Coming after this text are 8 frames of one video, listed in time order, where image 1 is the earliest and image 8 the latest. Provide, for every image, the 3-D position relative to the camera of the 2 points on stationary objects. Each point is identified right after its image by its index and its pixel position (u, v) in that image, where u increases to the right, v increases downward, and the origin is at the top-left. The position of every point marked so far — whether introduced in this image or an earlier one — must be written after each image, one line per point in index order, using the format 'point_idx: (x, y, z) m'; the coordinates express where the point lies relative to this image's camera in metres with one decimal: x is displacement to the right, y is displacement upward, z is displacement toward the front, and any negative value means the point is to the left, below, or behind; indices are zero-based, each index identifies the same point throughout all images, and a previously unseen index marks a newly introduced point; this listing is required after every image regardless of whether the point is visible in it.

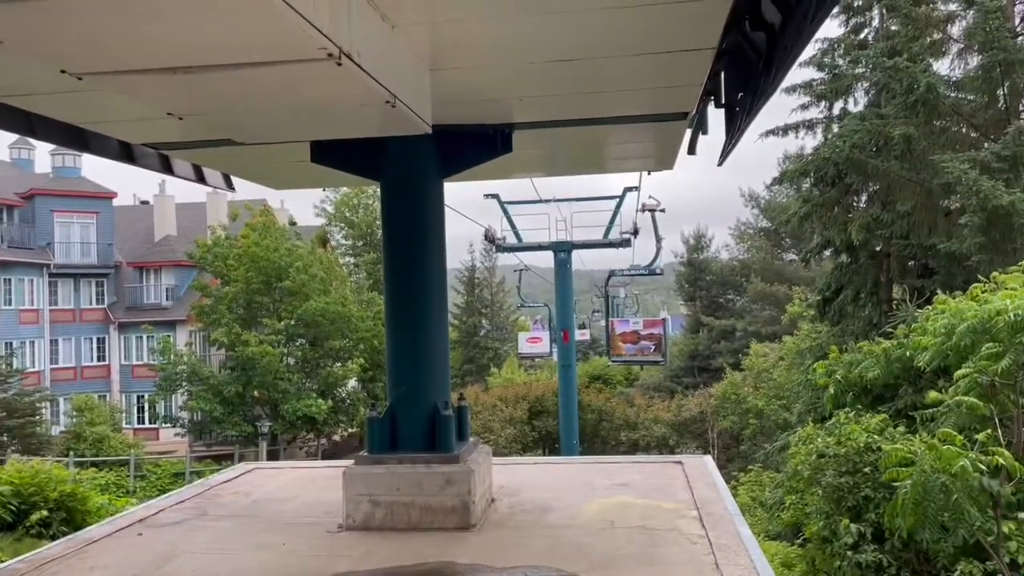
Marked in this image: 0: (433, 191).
0: (-0.5, +0.6, +5.1) m
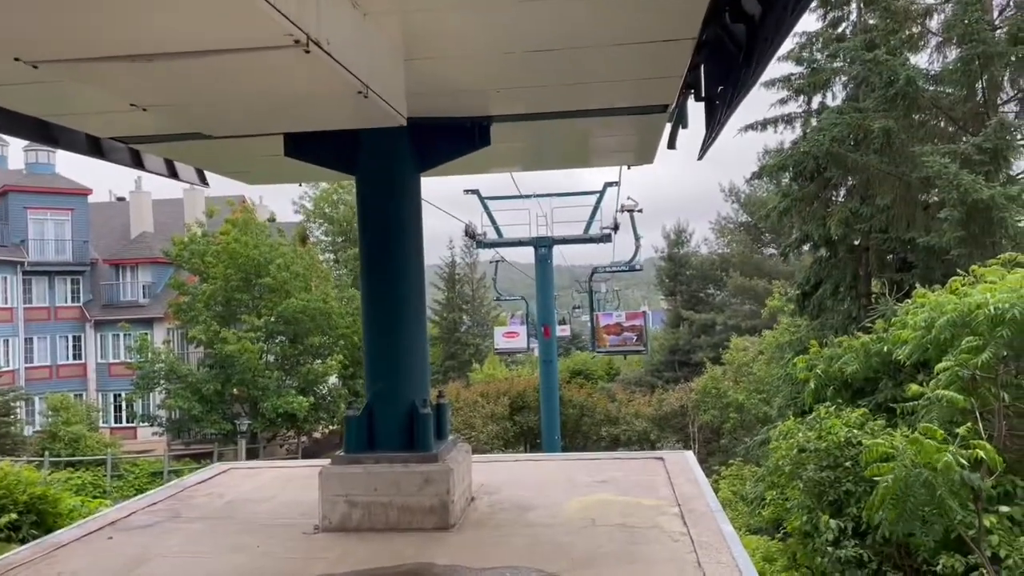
0: (-0.6, +0.6, +5.0) m
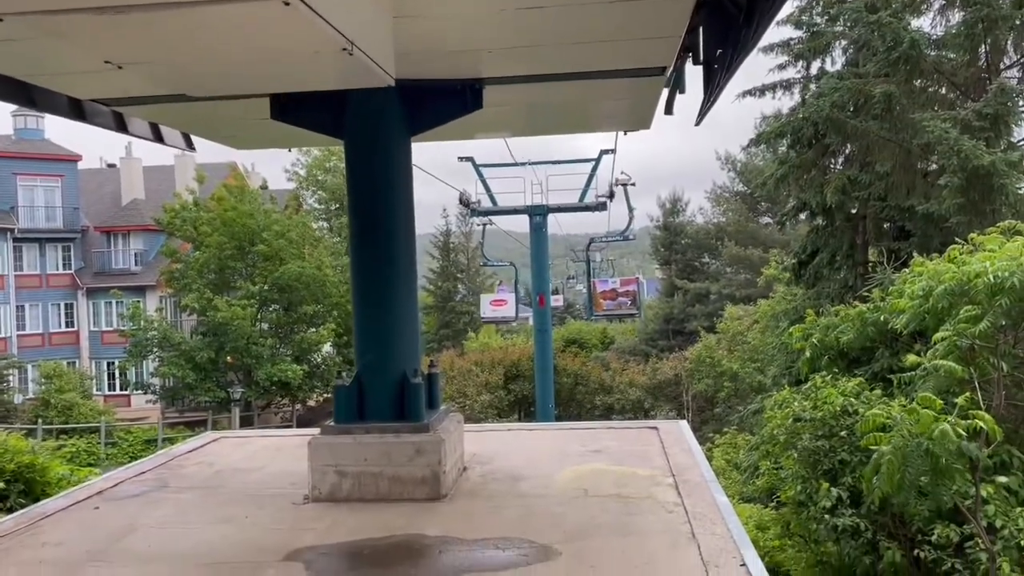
0: (-0.7, +0.8, +4.9) m
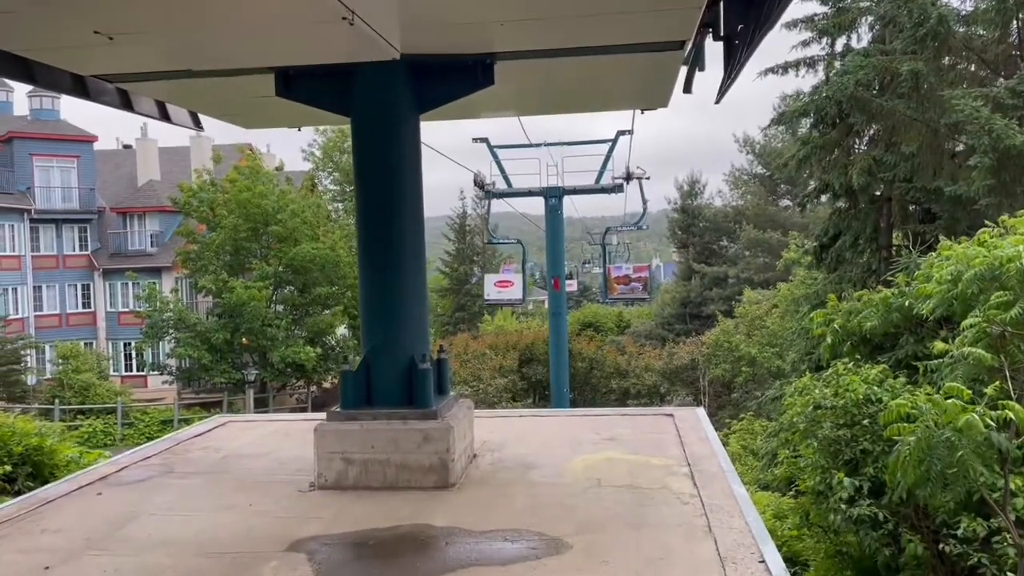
0: (-0.6, +0.9, +4.7) m
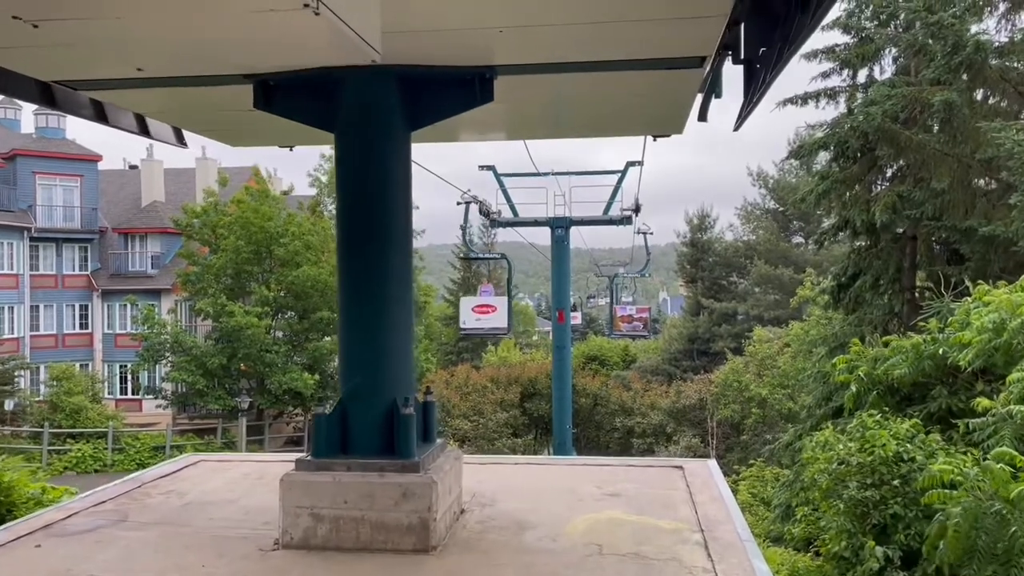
0: (-0.6, +0.7, +4.3) m
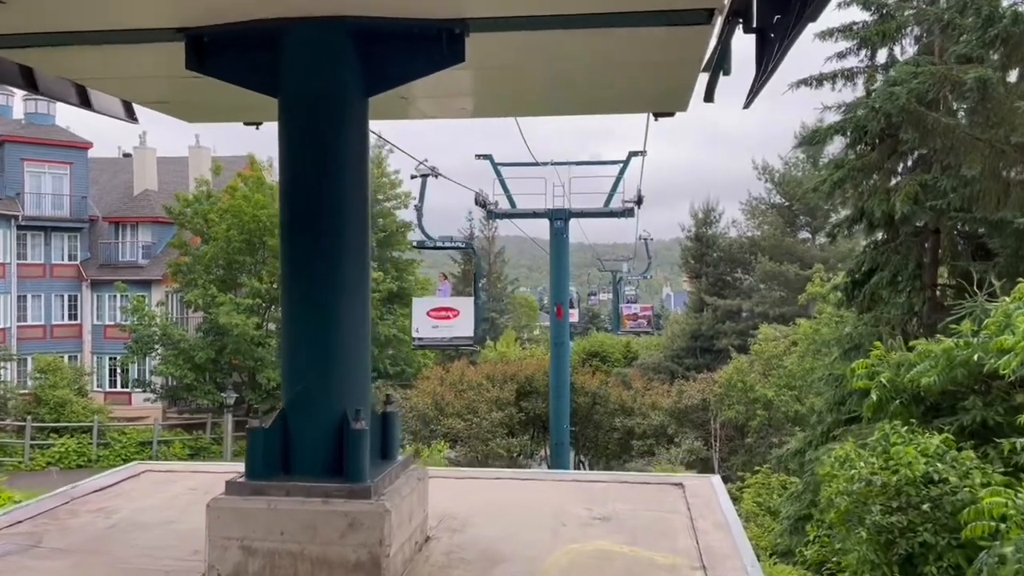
0: (-0.7, +0.8, +3.7) m
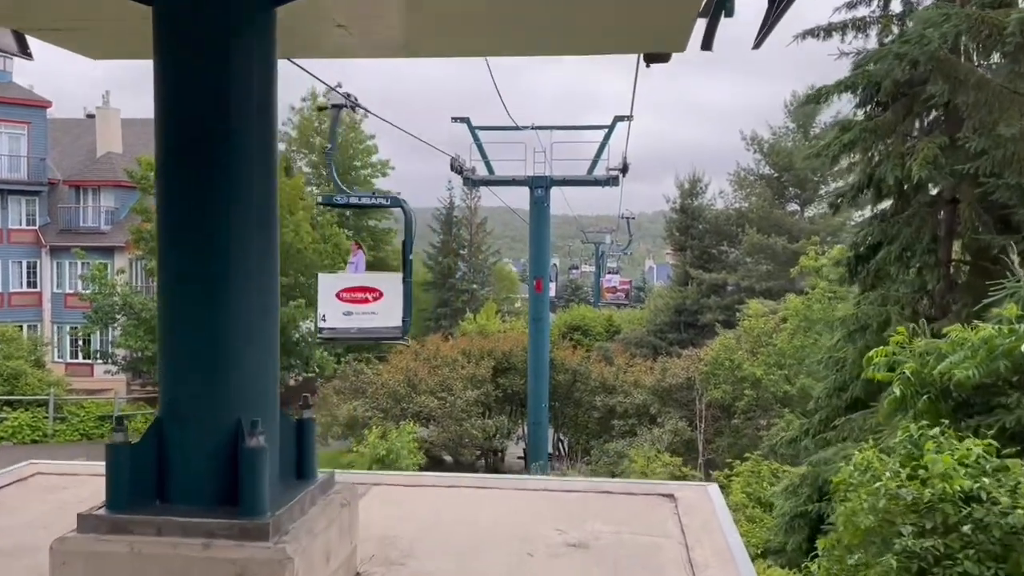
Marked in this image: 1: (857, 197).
0: (-0.9, +0.9, +2.7) m
1: (+3.5, +0.9, +8.4) m
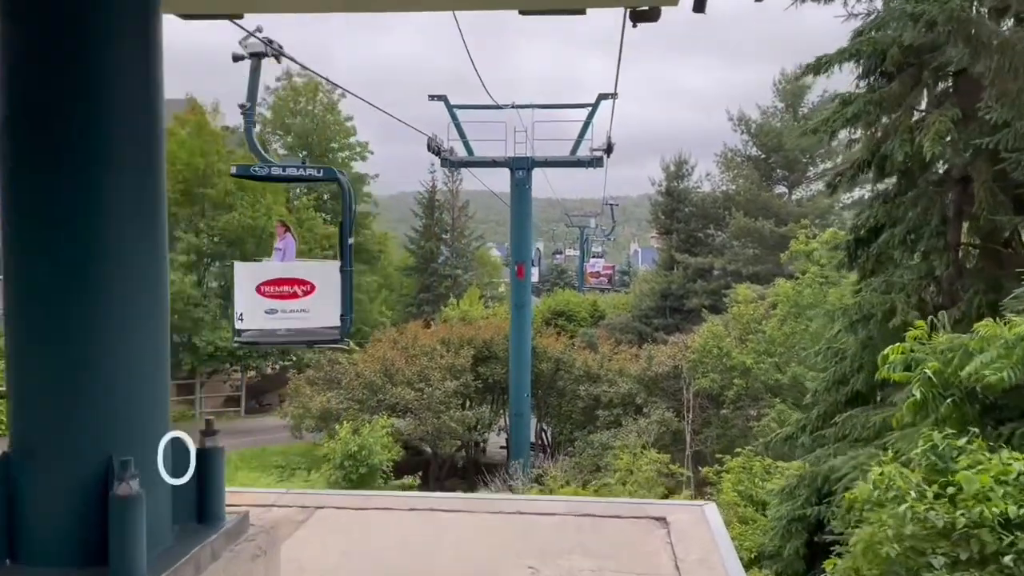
0: (-1.0, +0.9, +2.1) m
1: (+3.2, +1.0, +7.8) m
